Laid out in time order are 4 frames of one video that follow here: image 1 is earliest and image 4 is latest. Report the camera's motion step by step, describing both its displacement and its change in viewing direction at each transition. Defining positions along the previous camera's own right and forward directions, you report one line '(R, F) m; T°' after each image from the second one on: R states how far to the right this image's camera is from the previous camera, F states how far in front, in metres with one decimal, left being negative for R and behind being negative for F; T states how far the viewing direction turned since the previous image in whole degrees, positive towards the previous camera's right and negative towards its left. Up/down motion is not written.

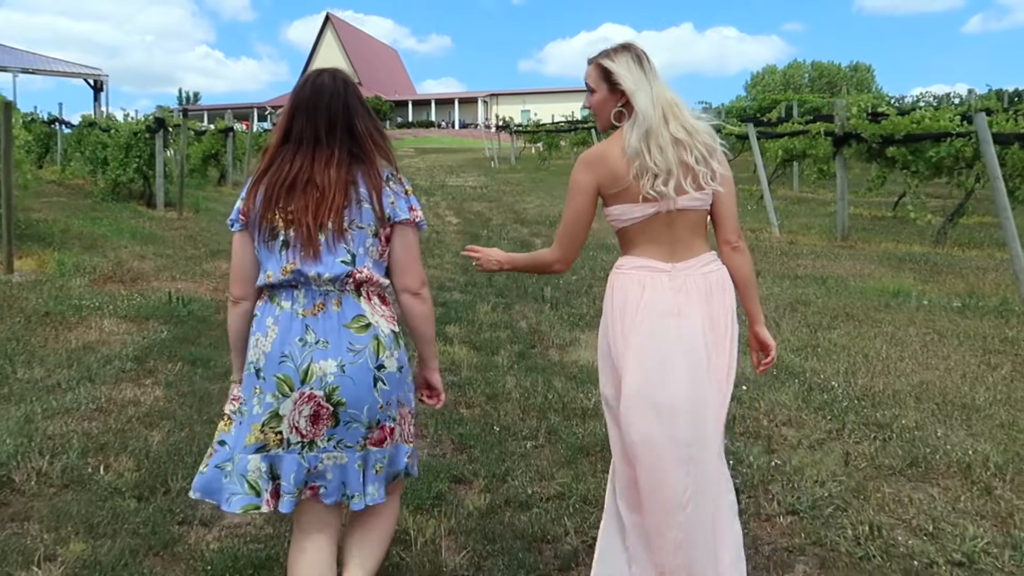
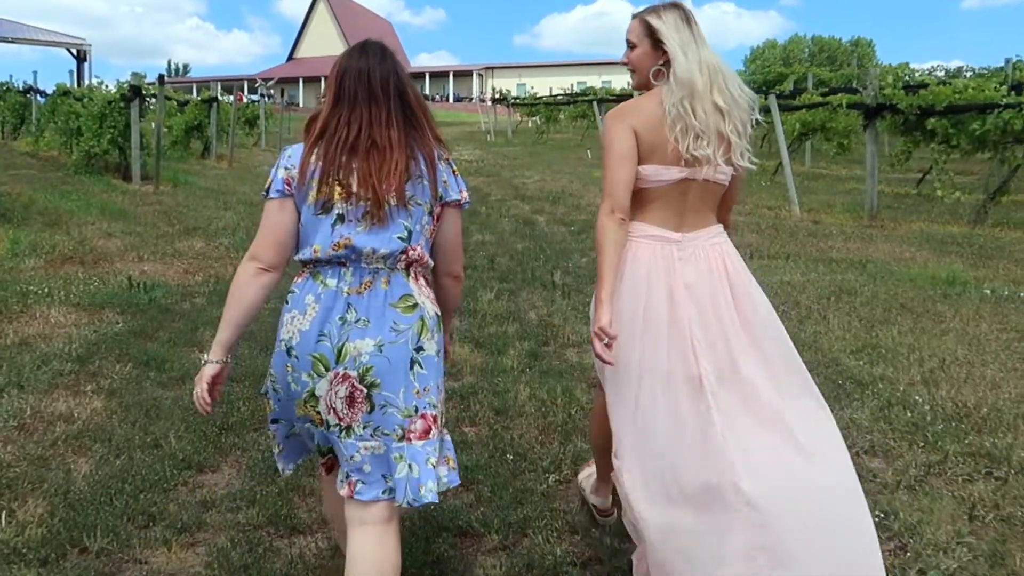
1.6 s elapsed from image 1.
(-0.1, +0.9) m; +1°
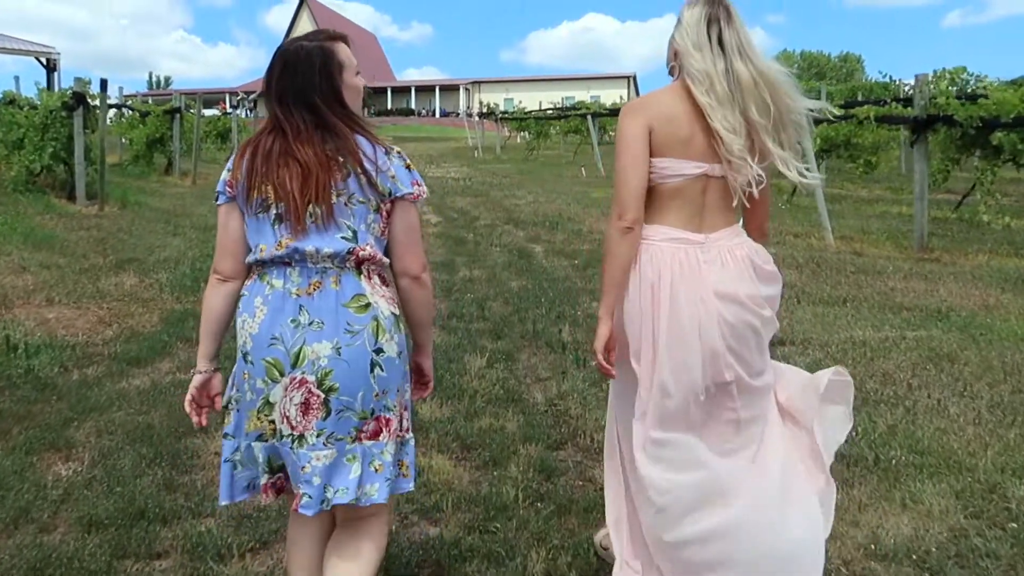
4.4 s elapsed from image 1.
(-0.1, +1.6) m; +1°
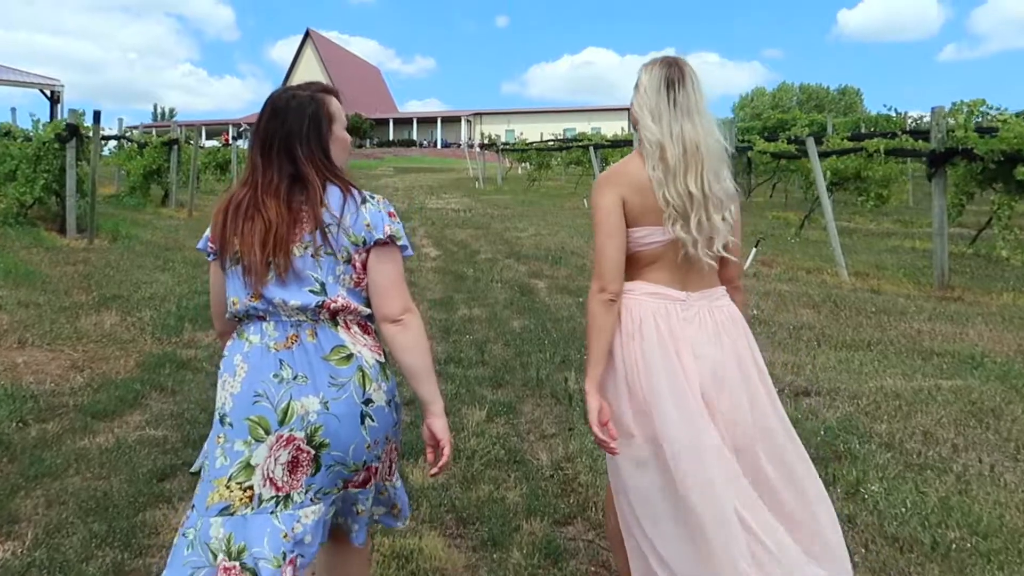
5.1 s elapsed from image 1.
(0.0, +0.4) m; 0°
